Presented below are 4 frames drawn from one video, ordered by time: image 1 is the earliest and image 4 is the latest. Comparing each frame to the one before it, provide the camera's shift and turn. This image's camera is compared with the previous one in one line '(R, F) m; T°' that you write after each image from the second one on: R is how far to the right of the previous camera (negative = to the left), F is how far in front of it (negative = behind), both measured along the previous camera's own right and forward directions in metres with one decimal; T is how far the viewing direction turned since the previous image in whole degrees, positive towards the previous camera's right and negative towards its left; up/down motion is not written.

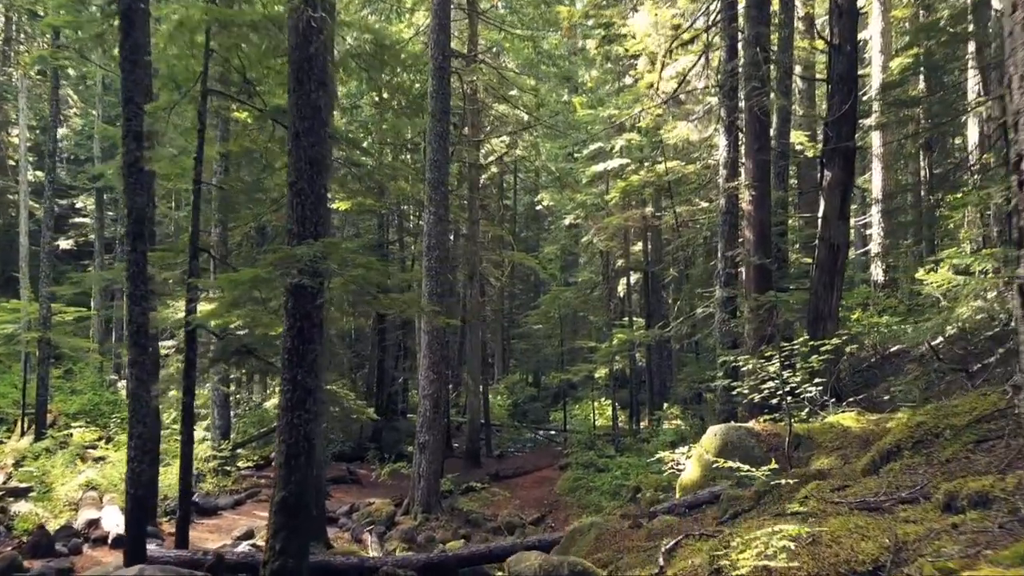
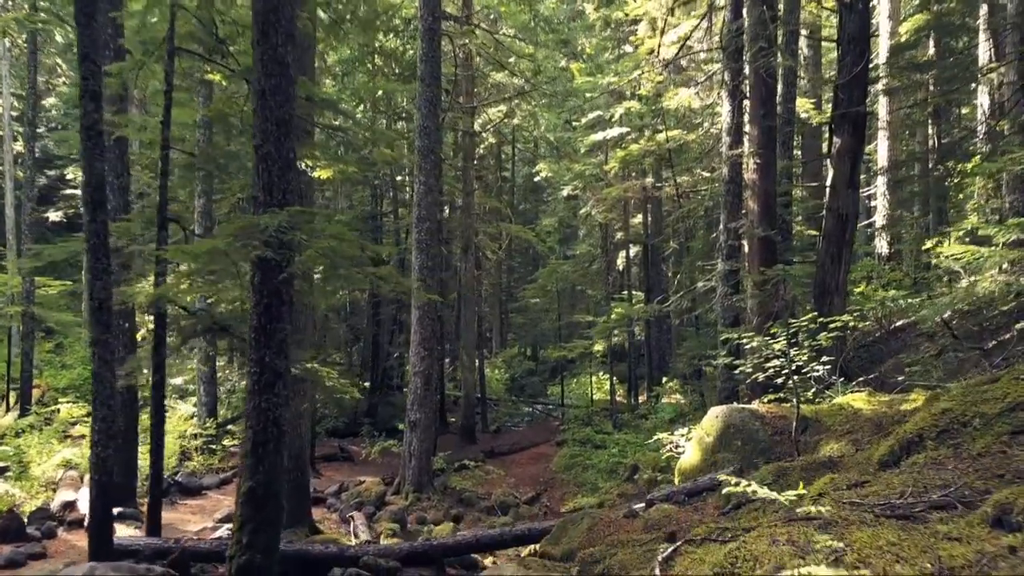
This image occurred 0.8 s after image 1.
(+0.1, +0.5) m; 0°
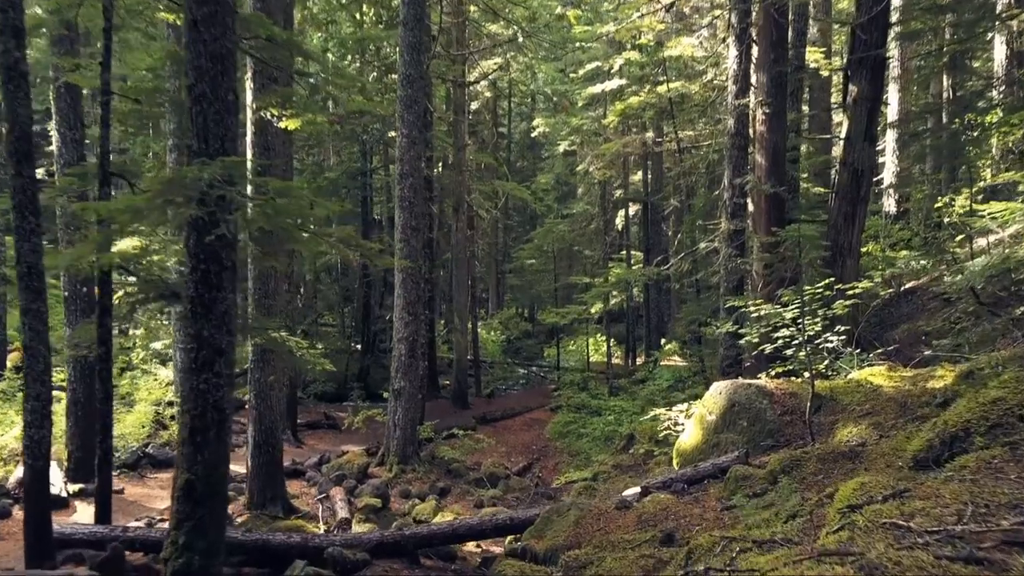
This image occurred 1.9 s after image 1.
(+0.2, +0.8) m; 0°
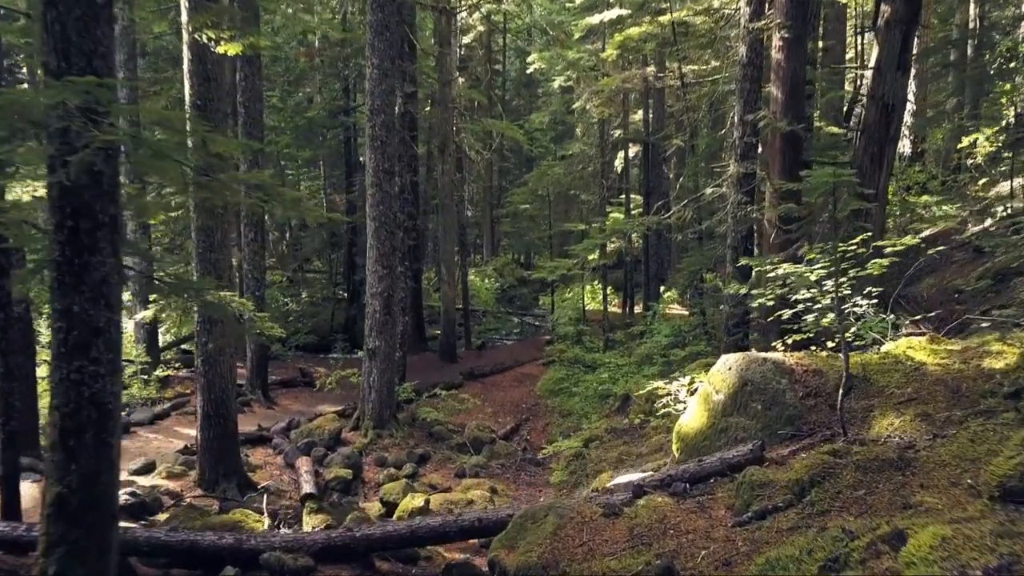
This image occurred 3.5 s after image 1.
(+0.2, +1.1) m; 0°
